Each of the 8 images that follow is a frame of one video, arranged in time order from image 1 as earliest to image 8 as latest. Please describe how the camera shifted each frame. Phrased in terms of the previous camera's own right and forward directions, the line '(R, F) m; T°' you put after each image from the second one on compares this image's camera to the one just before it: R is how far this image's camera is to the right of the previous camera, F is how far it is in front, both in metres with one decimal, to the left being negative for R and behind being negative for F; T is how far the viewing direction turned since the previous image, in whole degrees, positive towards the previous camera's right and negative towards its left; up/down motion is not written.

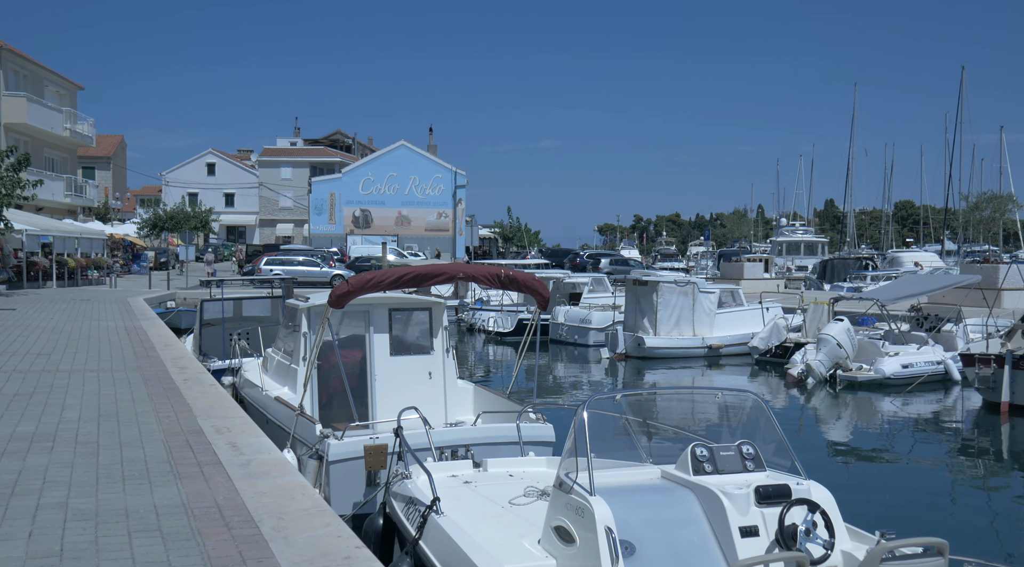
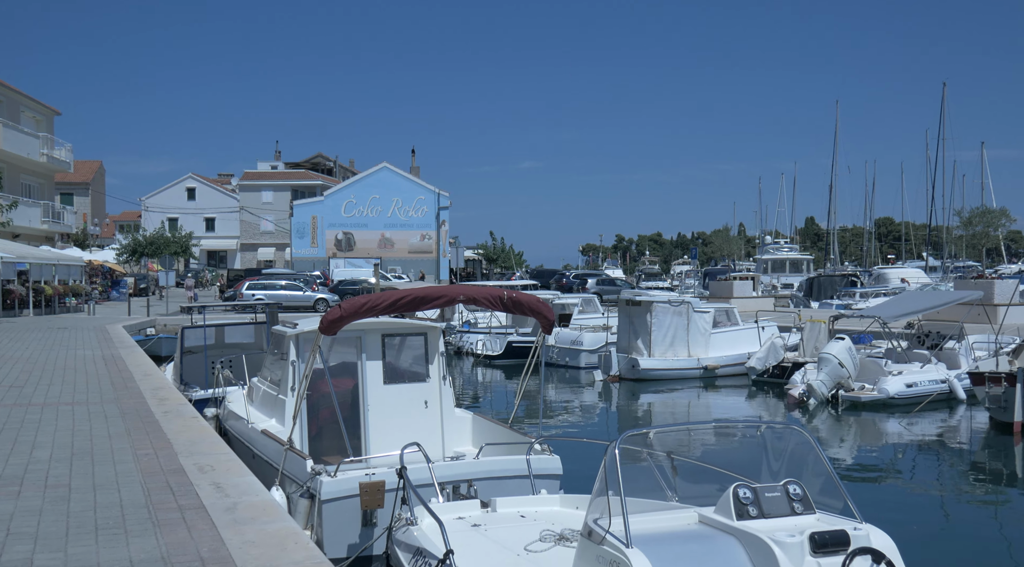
(-0.2, +0.6) m; +1°
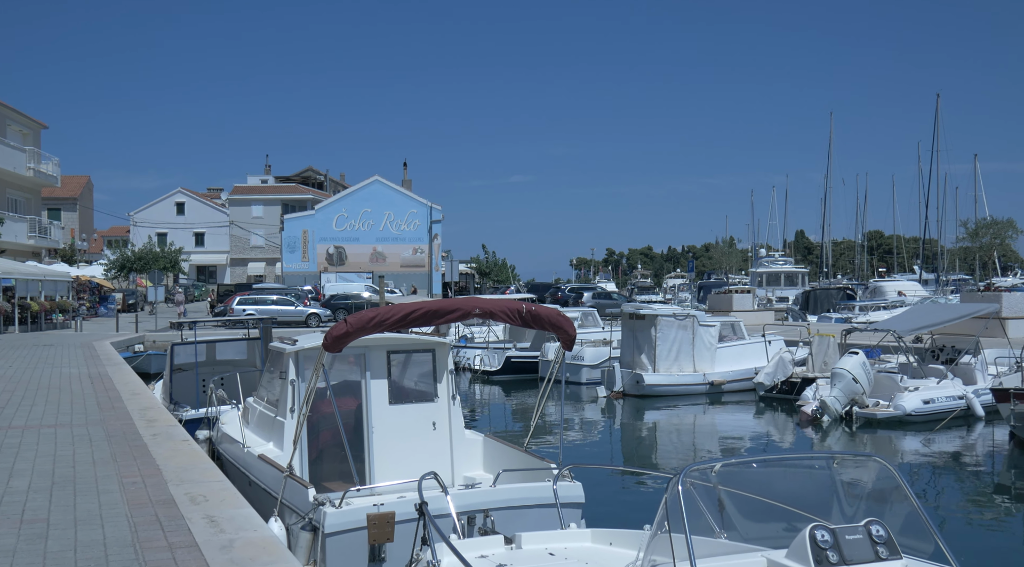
(-0.2, +0.6) m; +1°
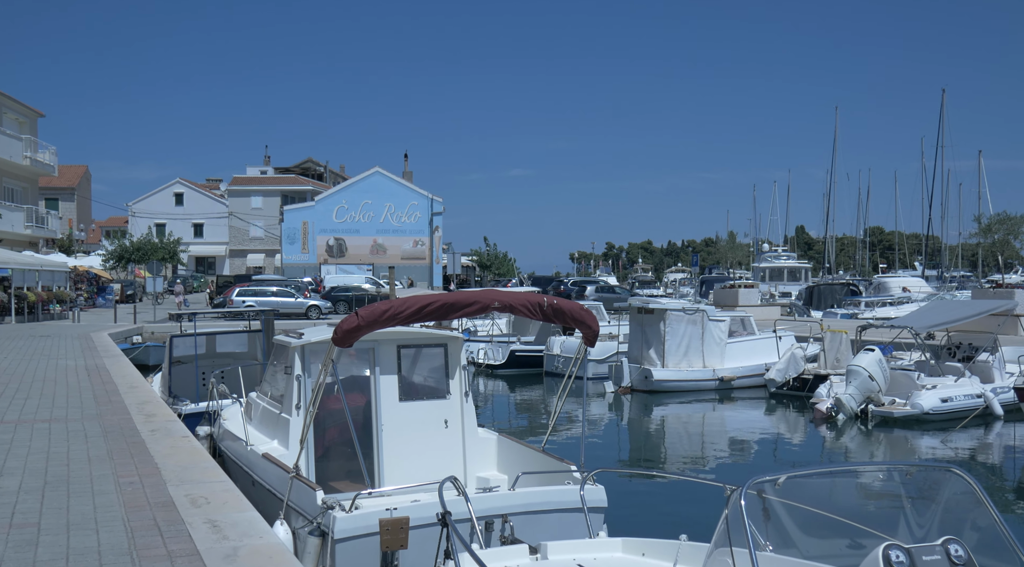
(-0.2, +0.4) m; 0°
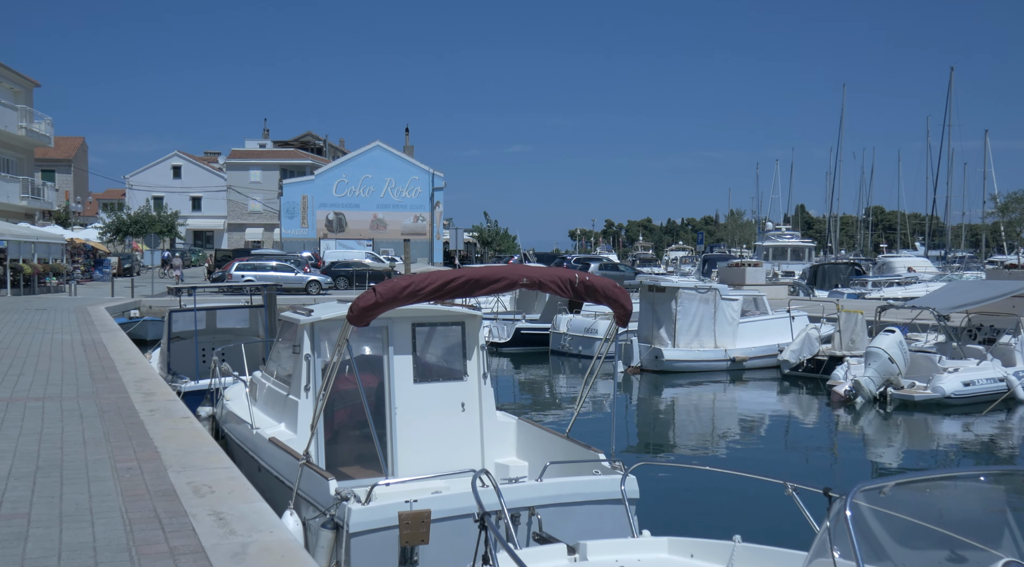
(-0.2, +0.5) m; 0°
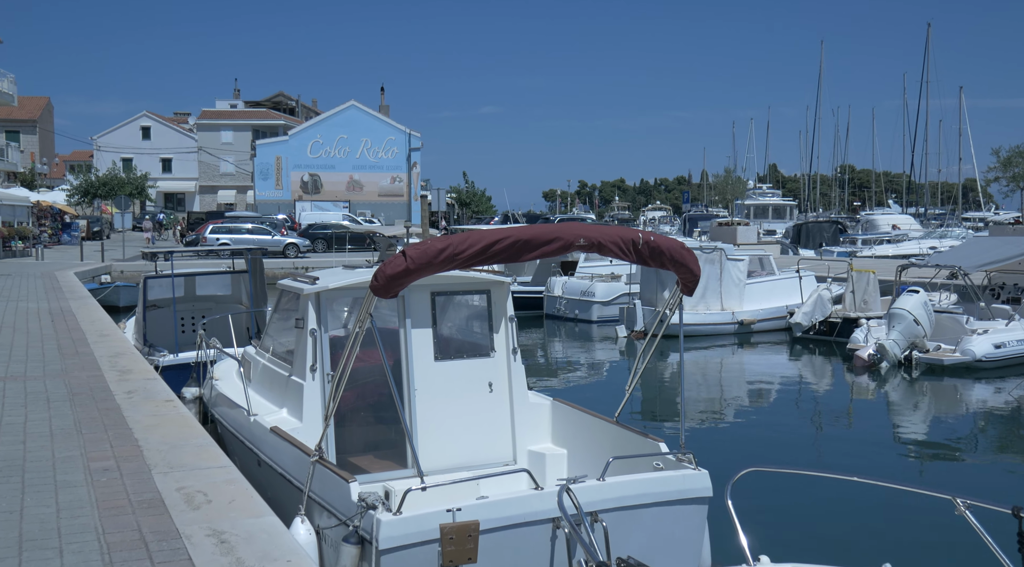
(-0.5, +1.2) m; +2°
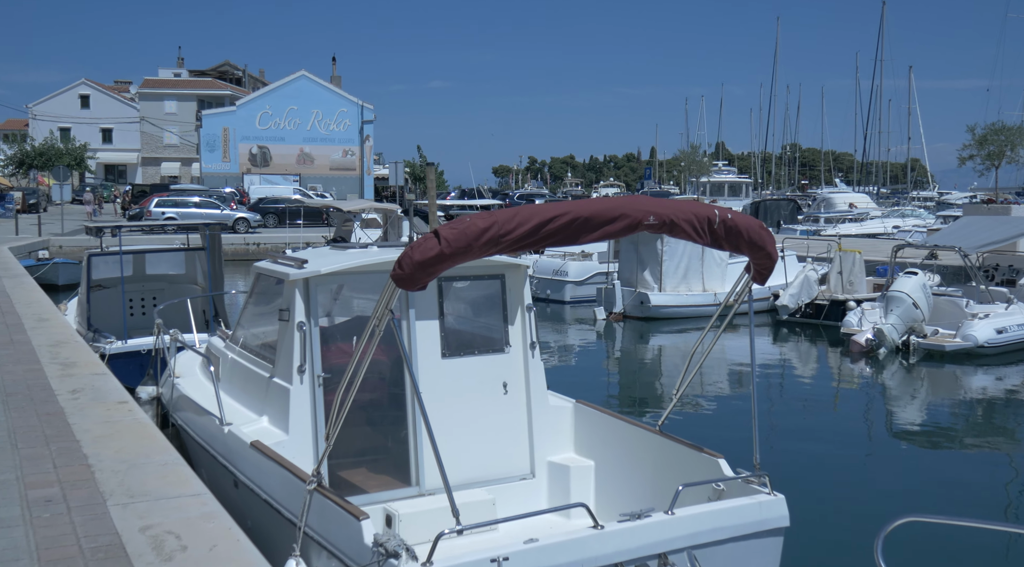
(-0.5, +1.1) m; +3°
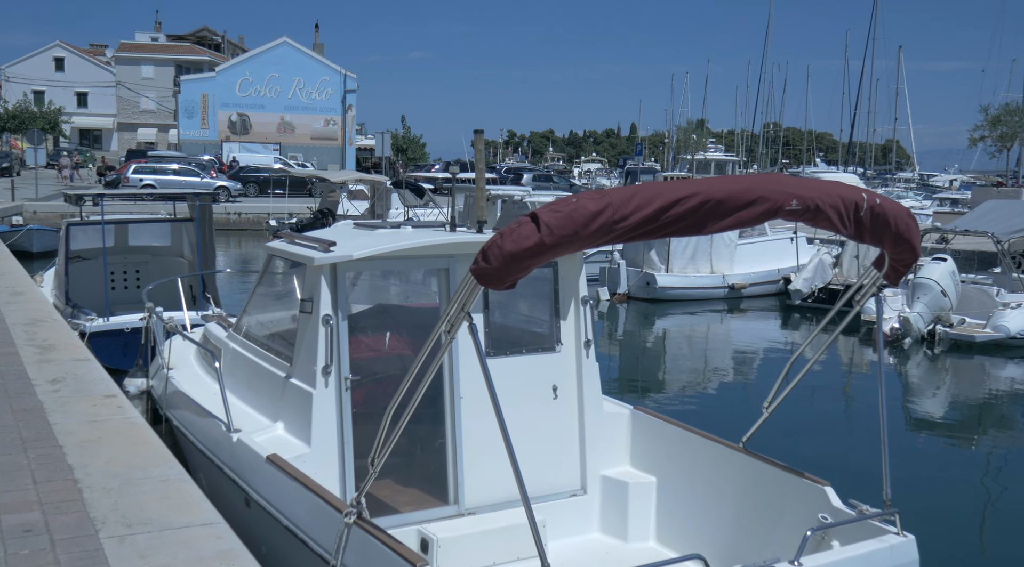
(-0.5, +0.9) m; +1°
